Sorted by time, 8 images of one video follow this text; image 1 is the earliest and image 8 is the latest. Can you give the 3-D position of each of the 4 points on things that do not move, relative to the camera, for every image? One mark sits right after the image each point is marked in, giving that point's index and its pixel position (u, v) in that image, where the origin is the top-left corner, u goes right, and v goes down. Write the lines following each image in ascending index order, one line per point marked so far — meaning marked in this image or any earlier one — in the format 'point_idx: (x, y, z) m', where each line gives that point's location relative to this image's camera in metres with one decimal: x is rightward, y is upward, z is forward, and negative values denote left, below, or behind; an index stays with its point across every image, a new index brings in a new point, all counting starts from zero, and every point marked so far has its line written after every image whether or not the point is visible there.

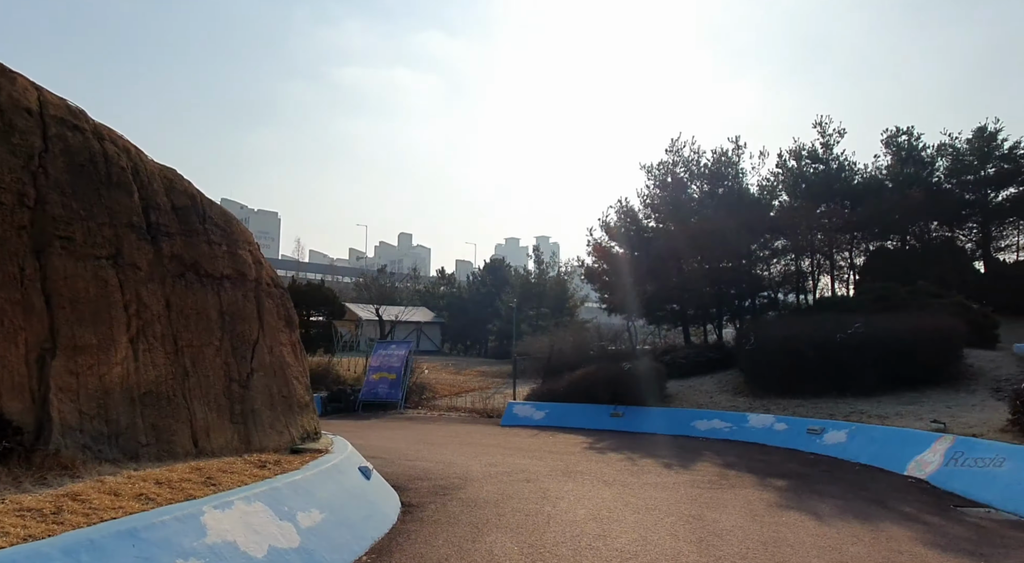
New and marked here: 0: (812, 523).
0: (+3.1, -2.5, +7.1) m
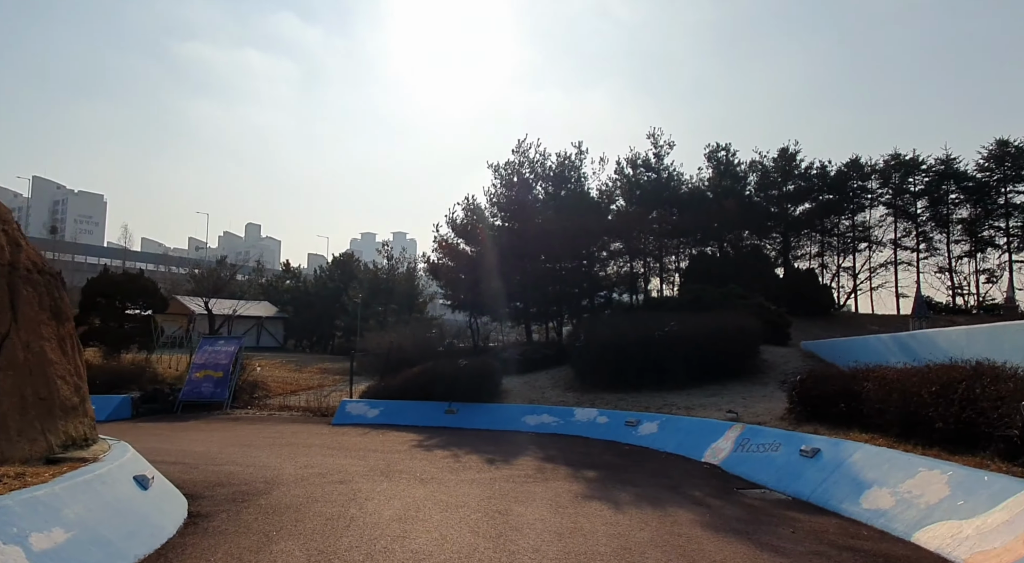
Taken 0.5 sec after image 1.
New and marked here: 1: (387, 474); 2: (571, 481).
0: (+1.1, -2.5, +7.6) m
1: (-1.6, -2.5, +8.9) m
2: (+0.8, -2.8, +9.6) m
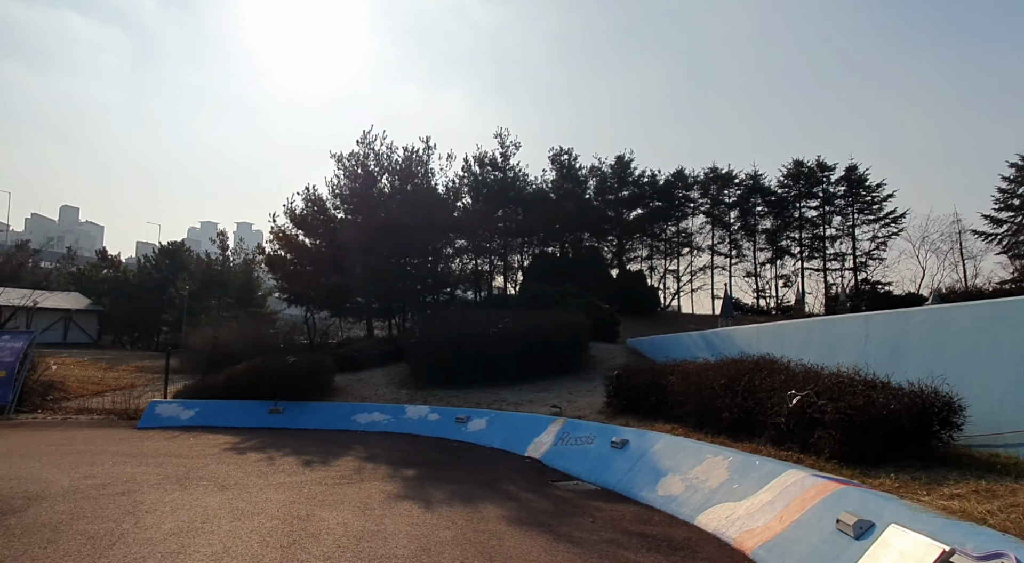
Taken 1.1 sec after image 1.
0: (-1.0, -2.5, +7.5) m
1: (-3.9, -2.4, +8.2) m
2: (-1.7, -2.7, +9.5) m
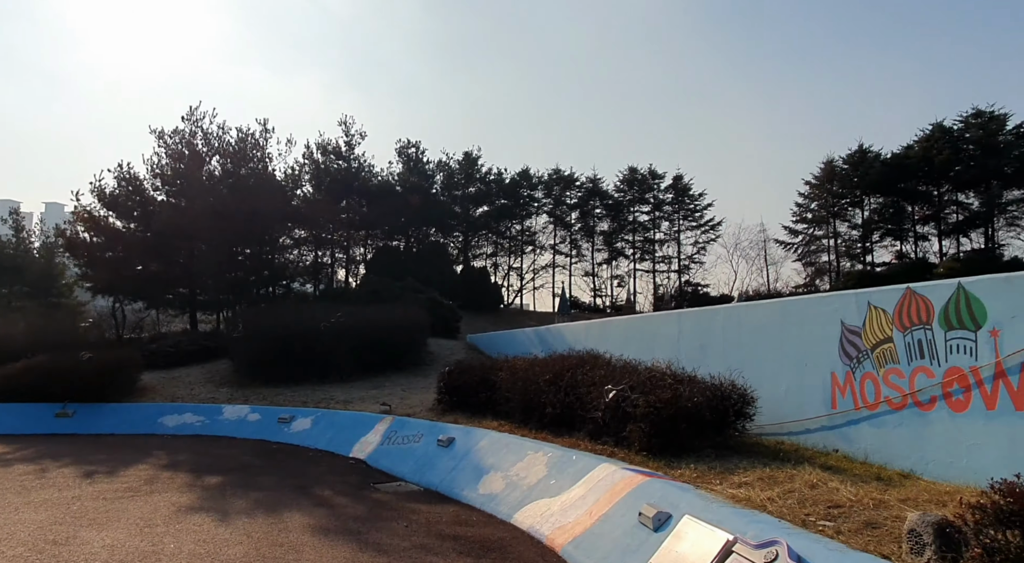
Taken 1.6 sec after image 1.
0: (-3.0, -2.4, +6.8) m
1: (-5.9, -2.2, +6.9) m
2: (-4.0, -2.6, +8.5) m
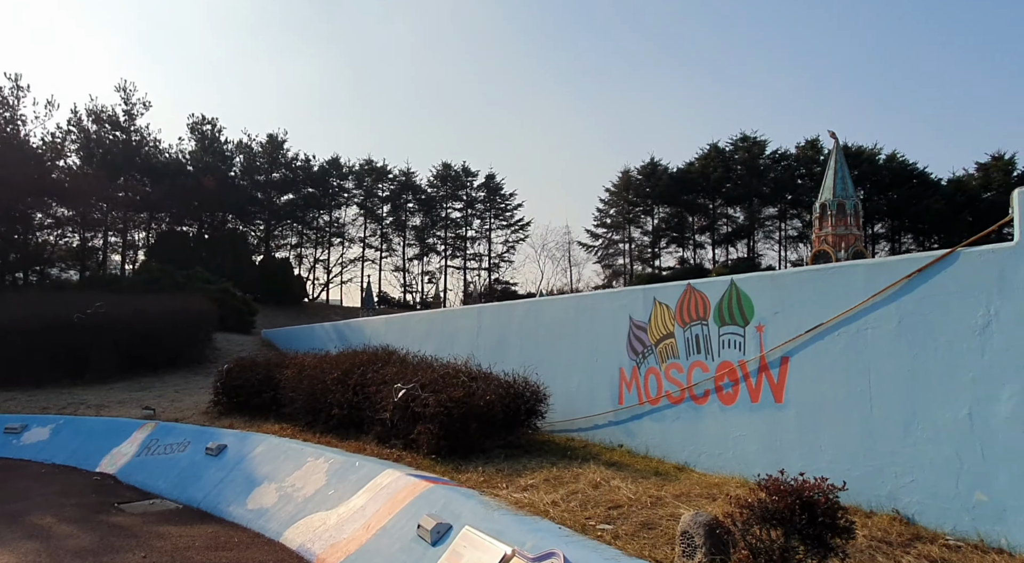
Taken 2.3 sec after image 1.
0: (-4.9, -2.2, +5.1) m
1: (-7.8, -1.9, +4.4) m
2: (-6.4, -2.3, +6.5) m
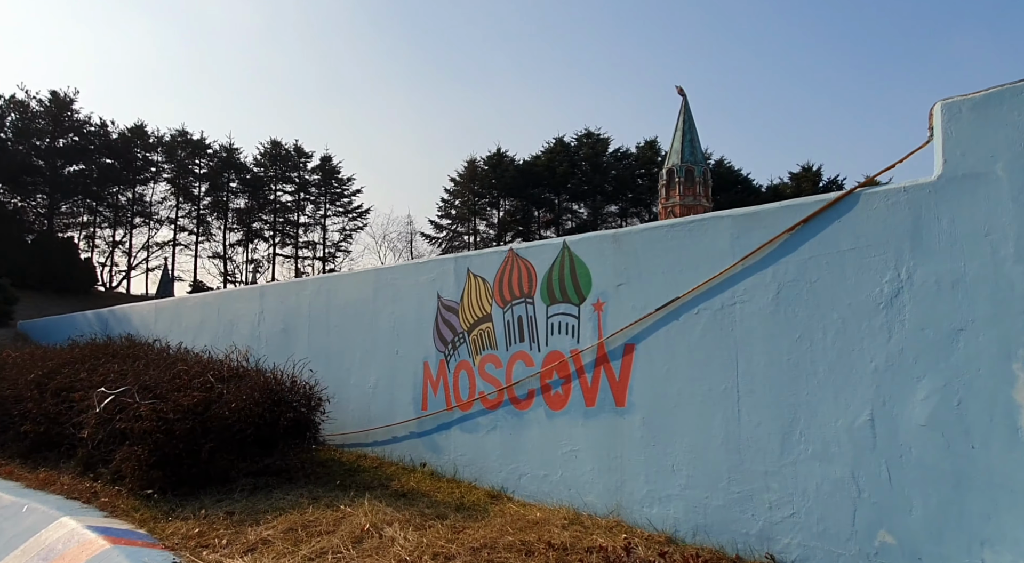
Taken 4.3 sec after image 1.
0: (-6.2, -1.8, +1.7) m
1: (-8.9, -1.5, +0.4) m
2: (-8.0, -1.9, +2.7) m
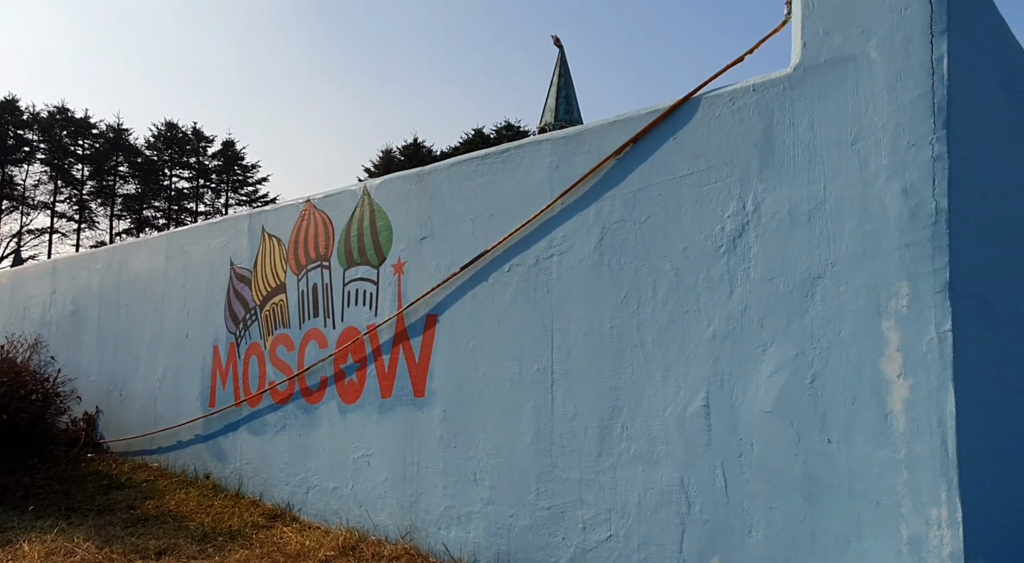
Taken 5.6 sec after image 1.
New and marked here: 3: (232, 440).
0: (-7.2, -1.5, -0.2) m
1: (-9.7, -1.1, -1.8) m
2: (-9.1, -1.6, +0.6) m
3: (-2.1, -1.2, +5.4) m
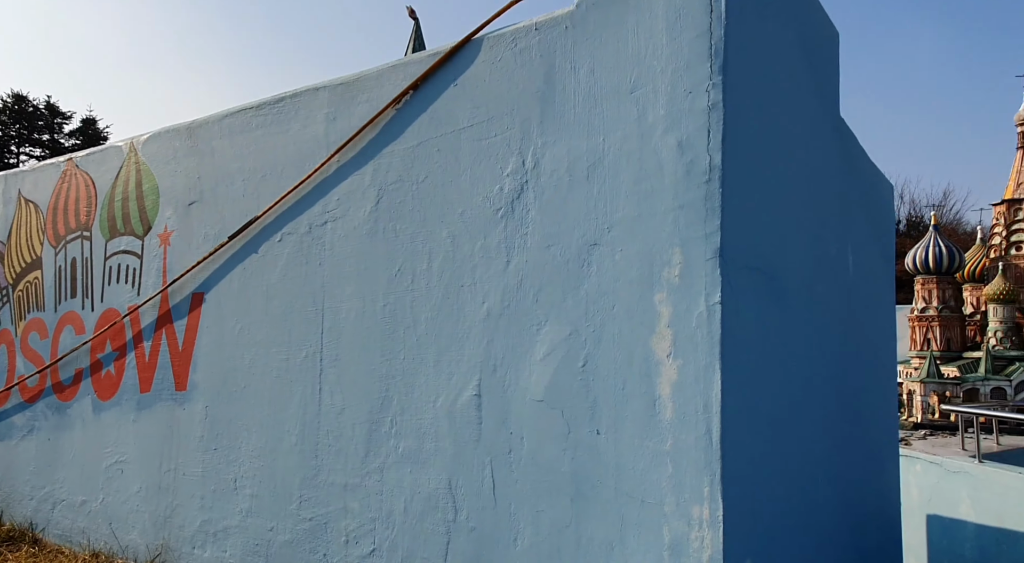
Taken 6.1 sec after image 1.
0: (-7.6, -1.3, -1.9) m
1: (-9.8, -0.9, -3.8) m
2: (-9.6, -1.3, -1.3) m
3: (-3.4, -1.0, +4.5) m
